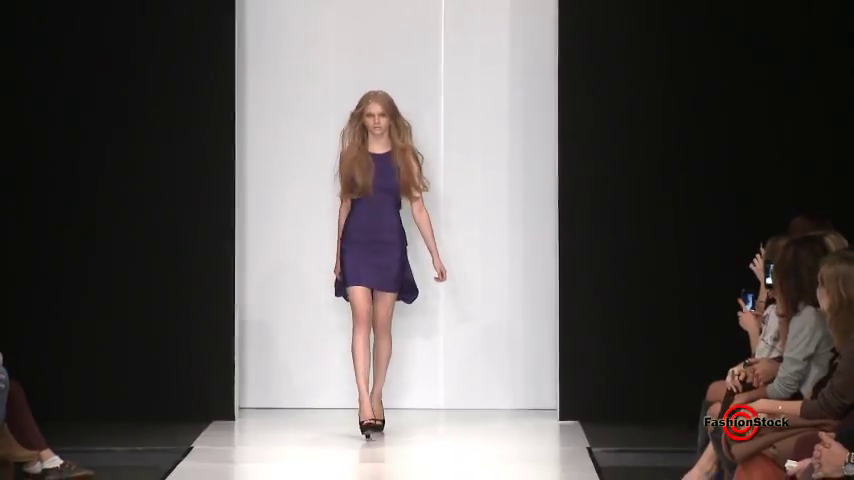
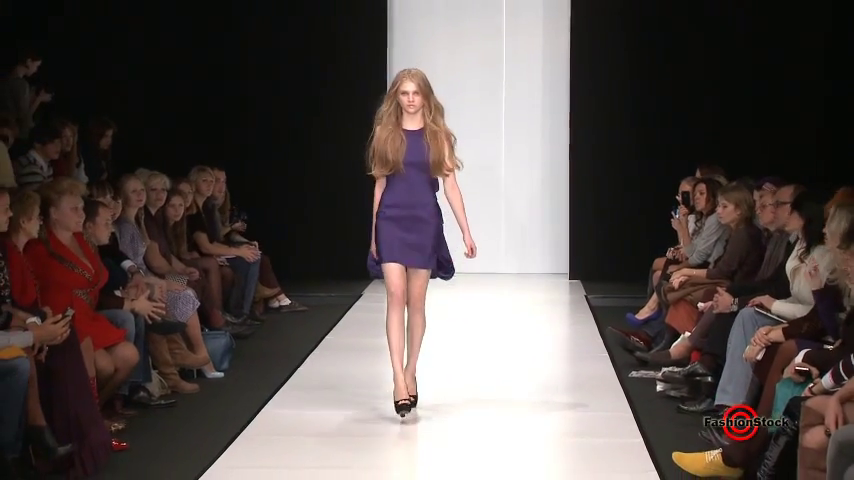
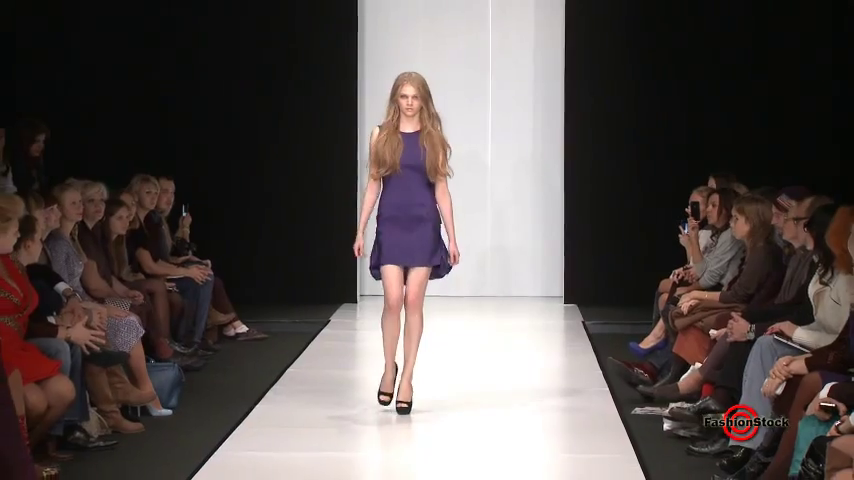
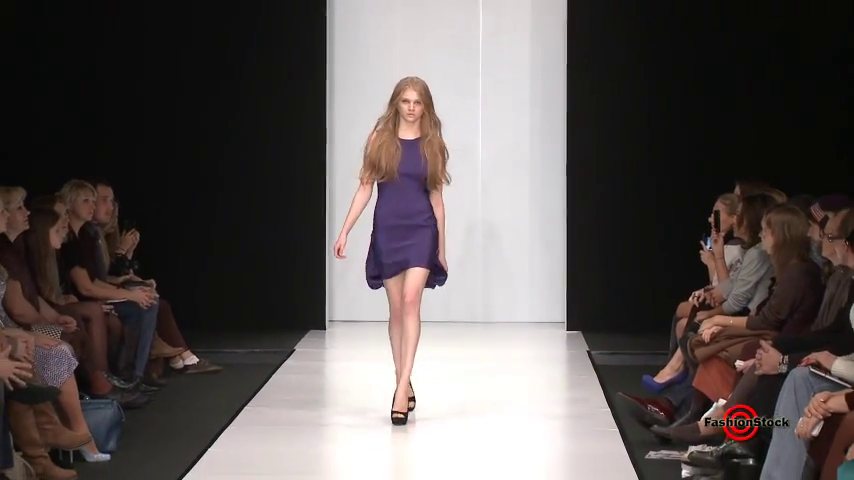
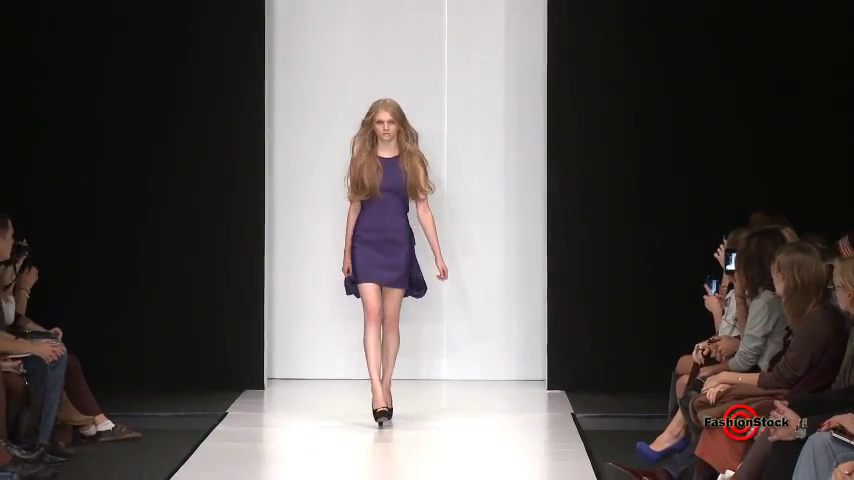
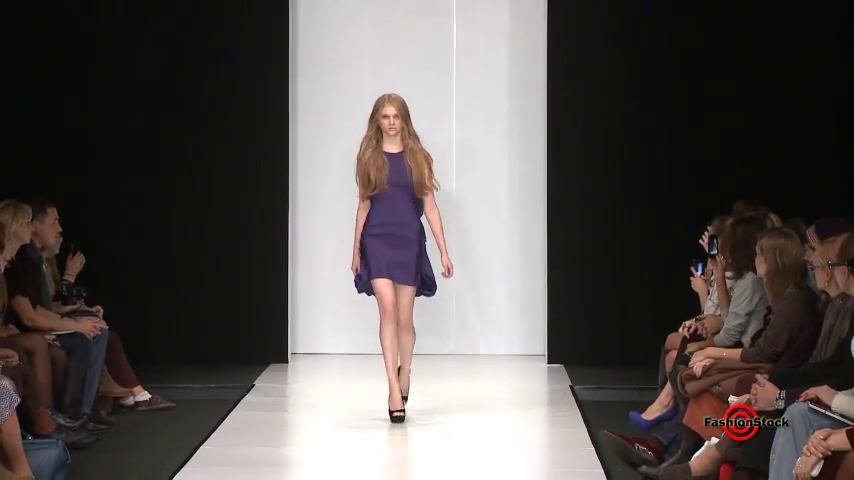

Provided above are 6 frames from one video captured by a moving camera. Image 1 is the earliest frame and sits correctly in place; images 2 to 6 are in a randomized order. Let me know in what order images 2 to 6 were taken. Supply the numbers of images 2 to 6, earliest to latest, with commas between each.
5, 6, 4, 3, 2
